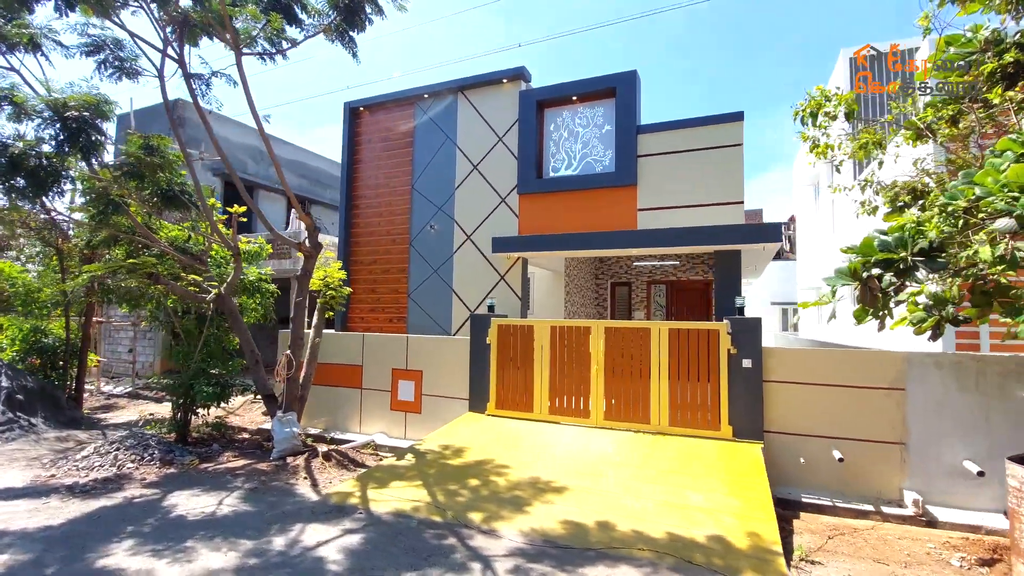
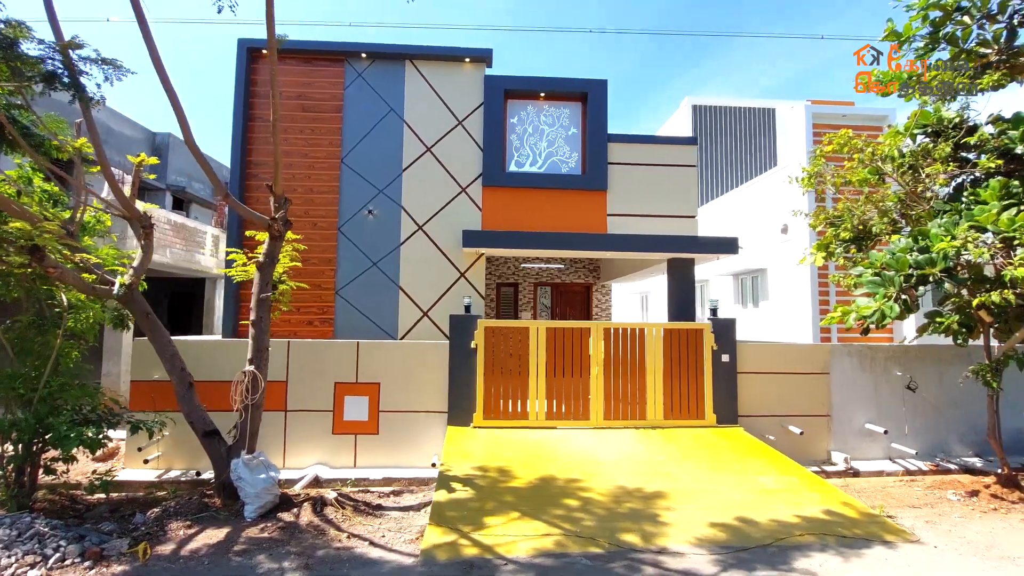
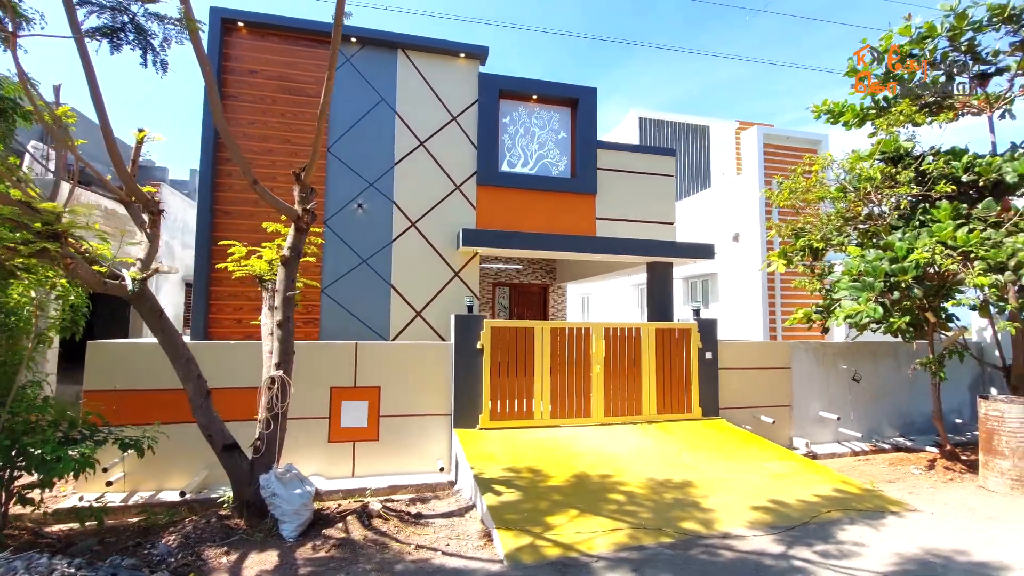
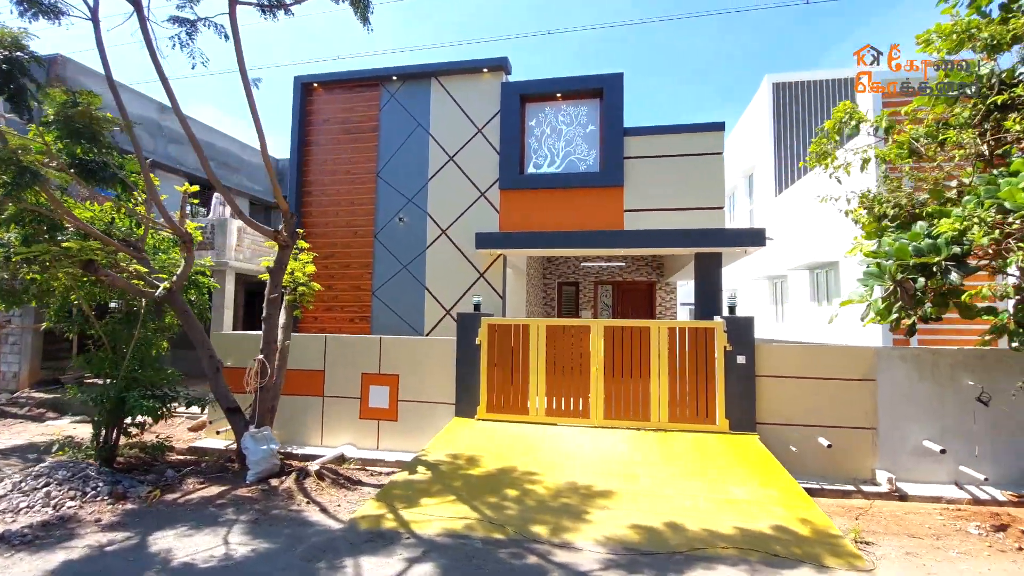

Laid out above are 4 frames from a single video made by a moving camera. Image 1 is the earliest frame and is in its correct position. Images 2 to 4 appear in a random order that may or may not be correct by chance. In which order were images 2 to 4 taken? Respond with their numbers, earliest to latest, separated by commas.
4, 2, 3
